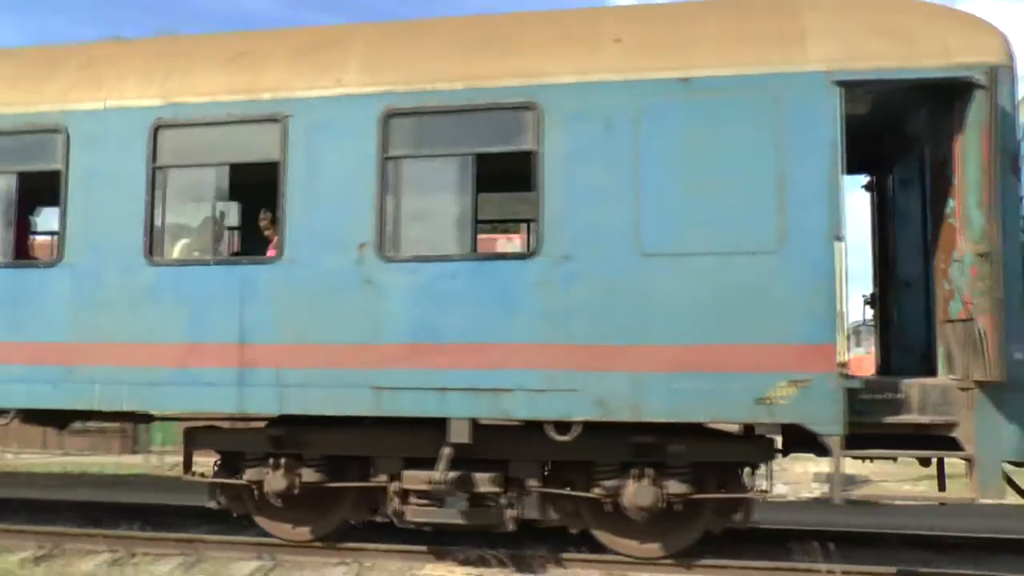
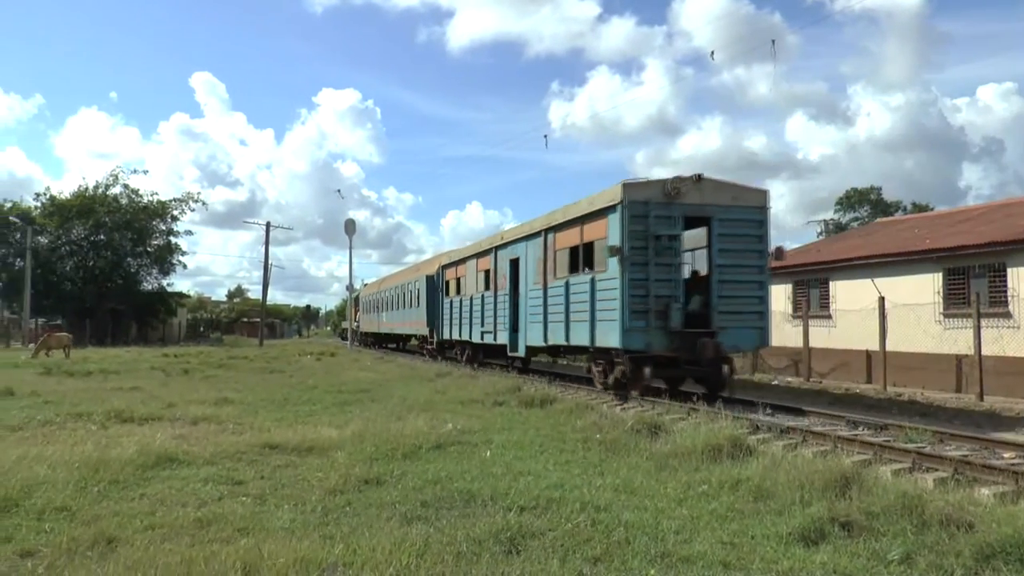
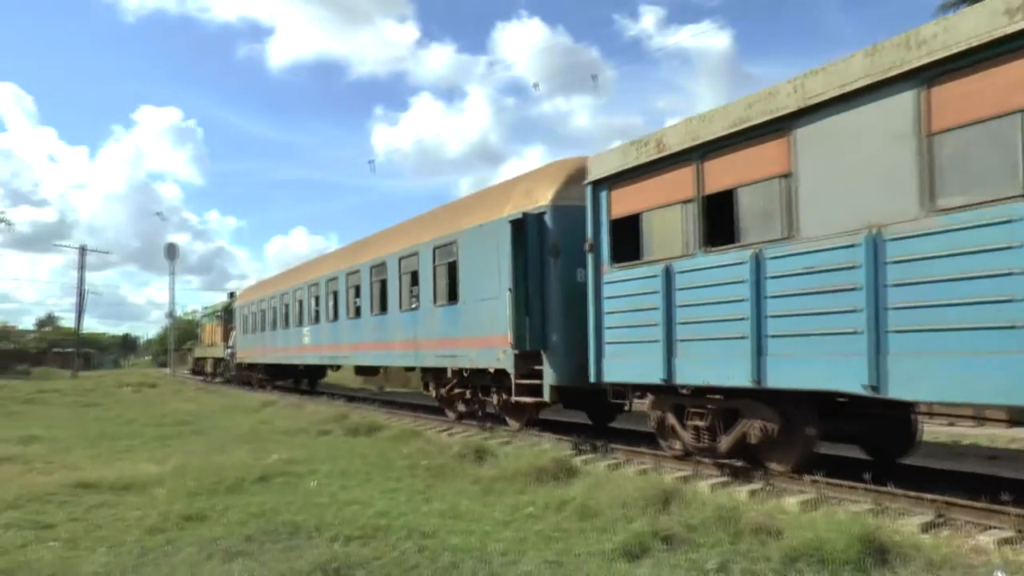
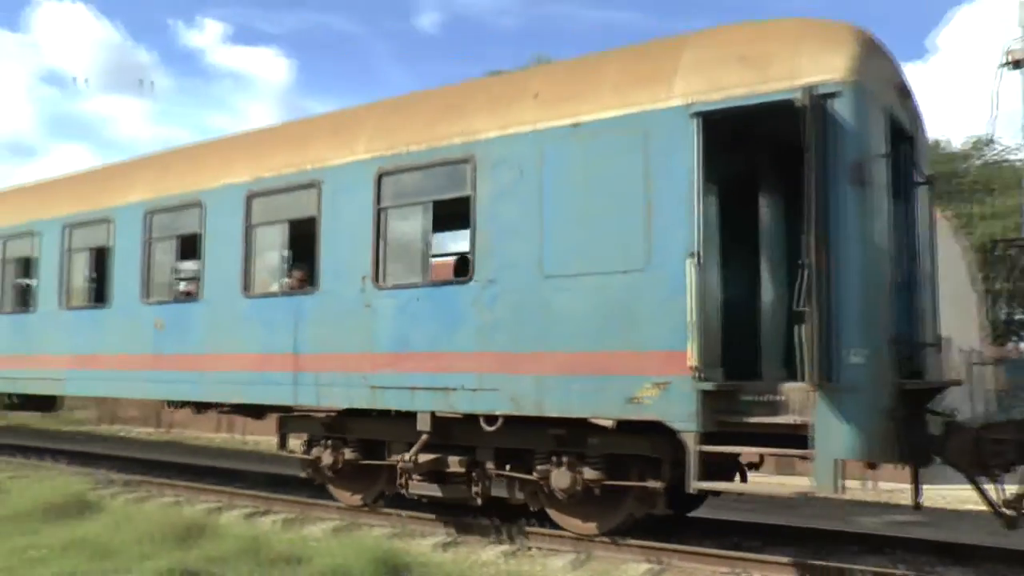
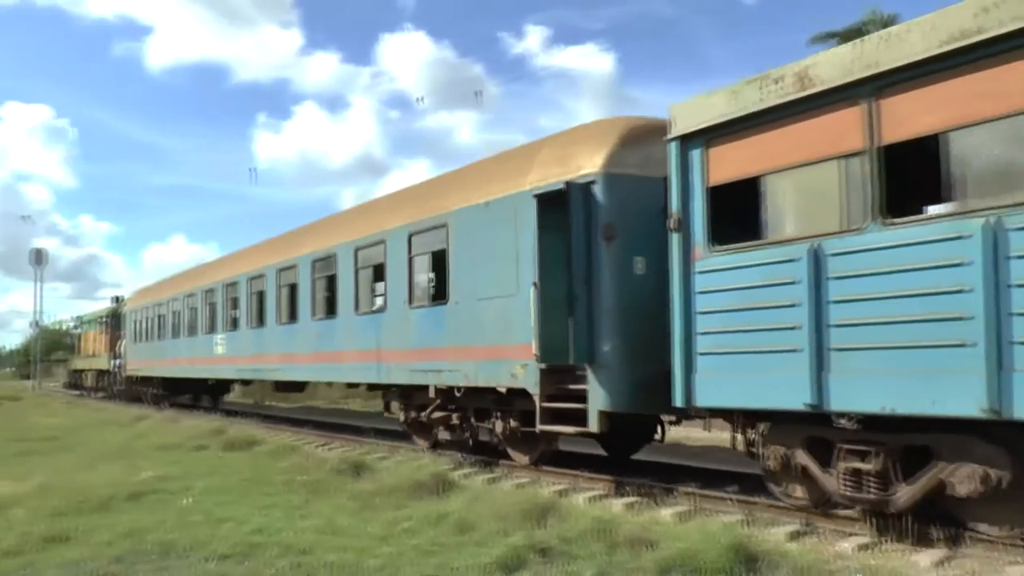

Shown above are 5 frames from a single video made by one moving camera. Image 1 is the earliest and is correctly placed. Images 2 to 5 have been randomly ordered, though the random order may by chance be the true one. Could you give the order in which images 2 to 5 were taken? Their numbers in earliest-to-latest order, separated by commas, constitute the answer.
4, 5, 3, 2
